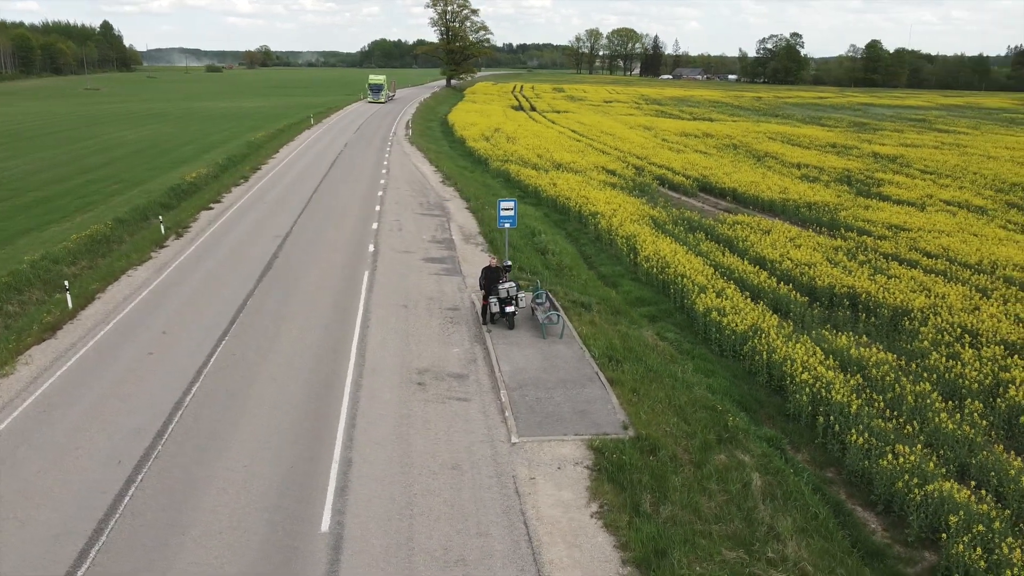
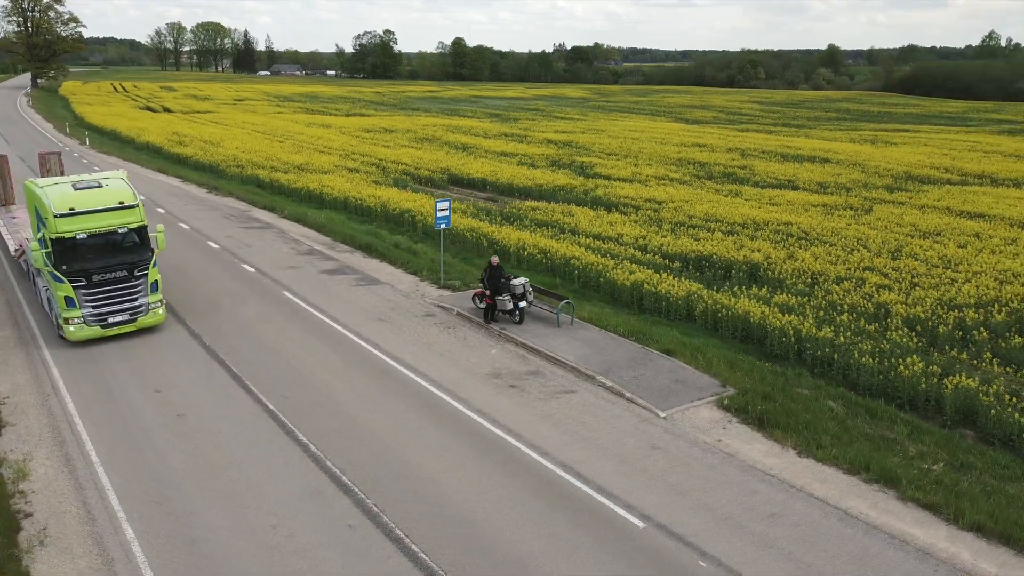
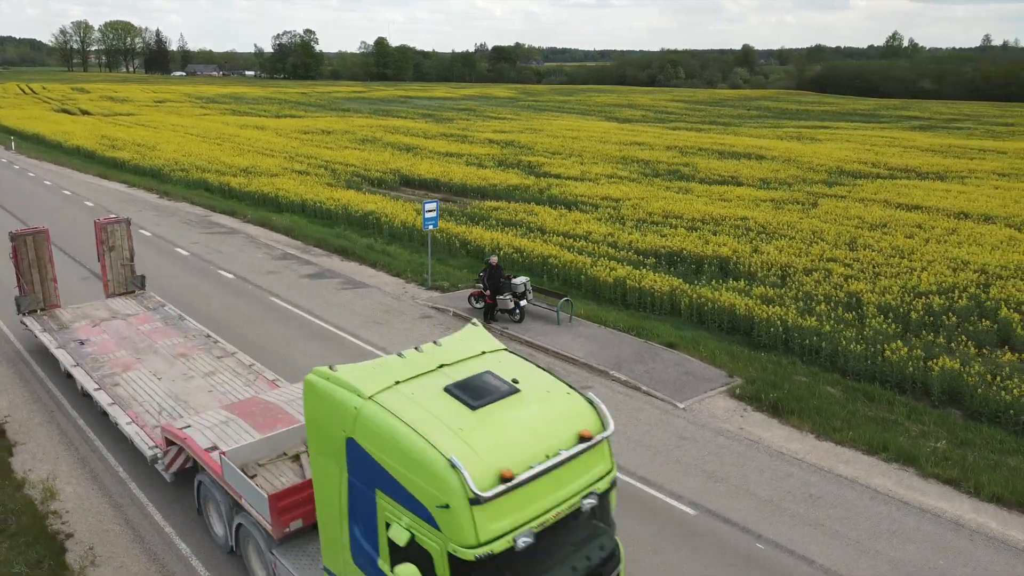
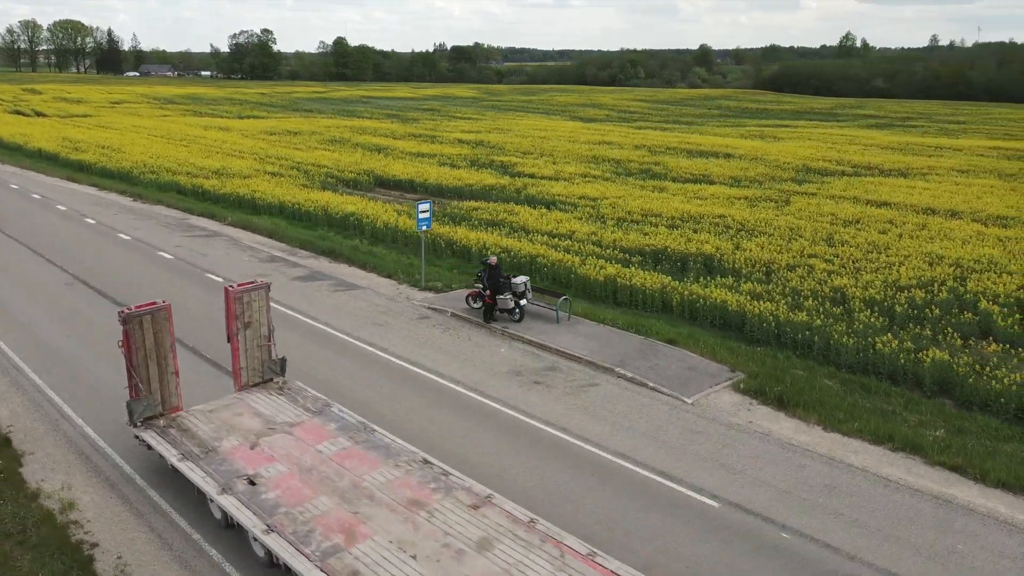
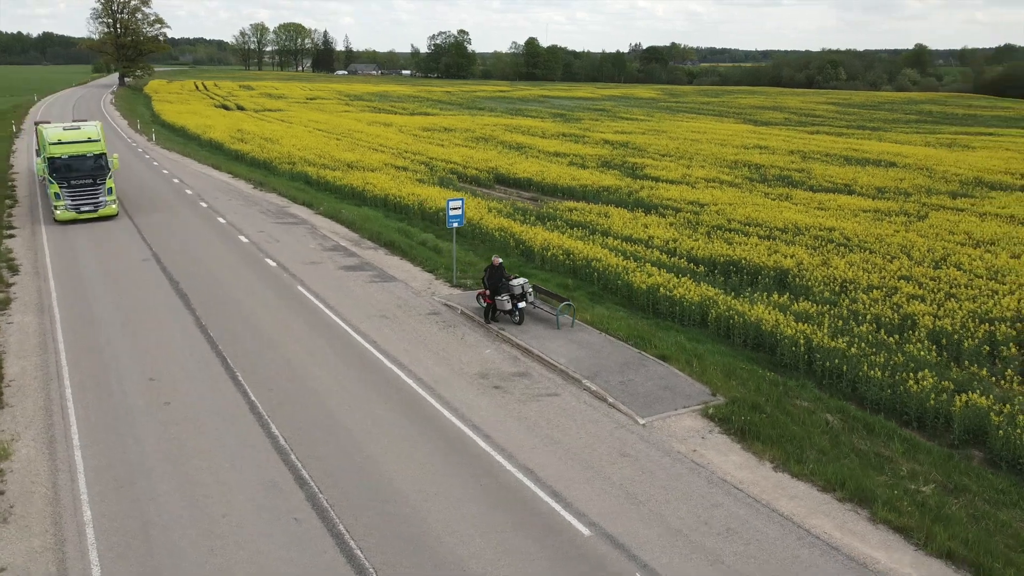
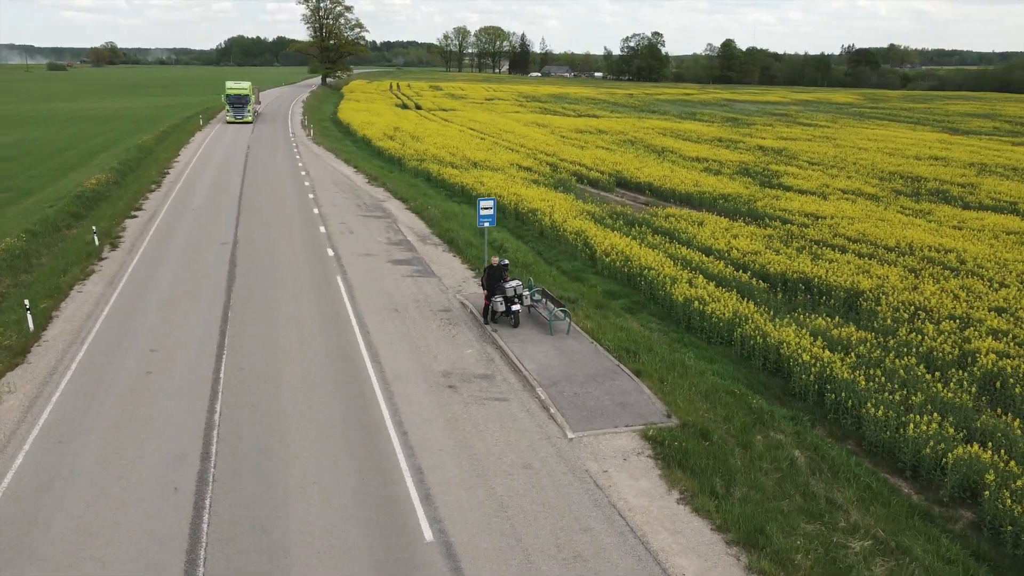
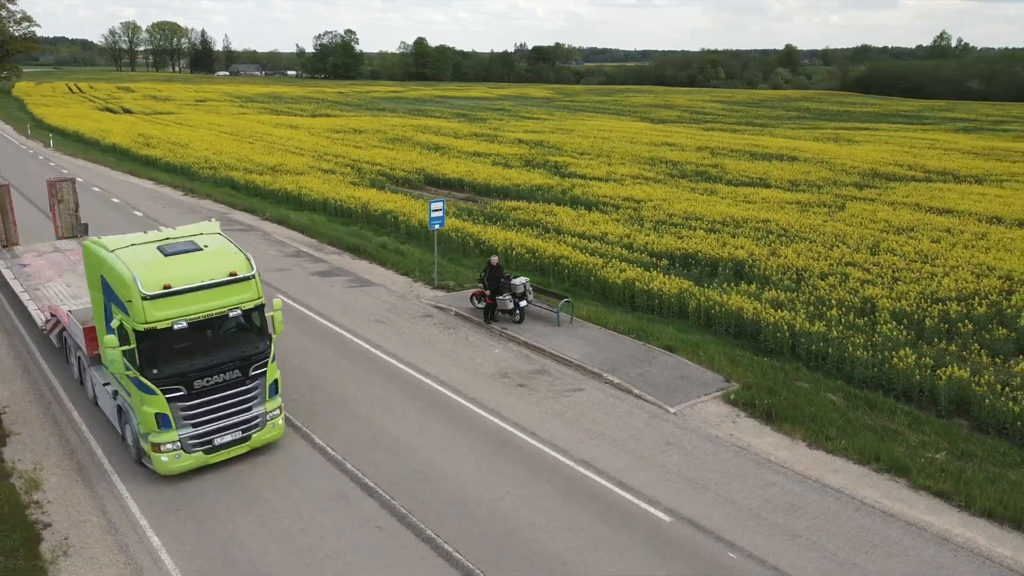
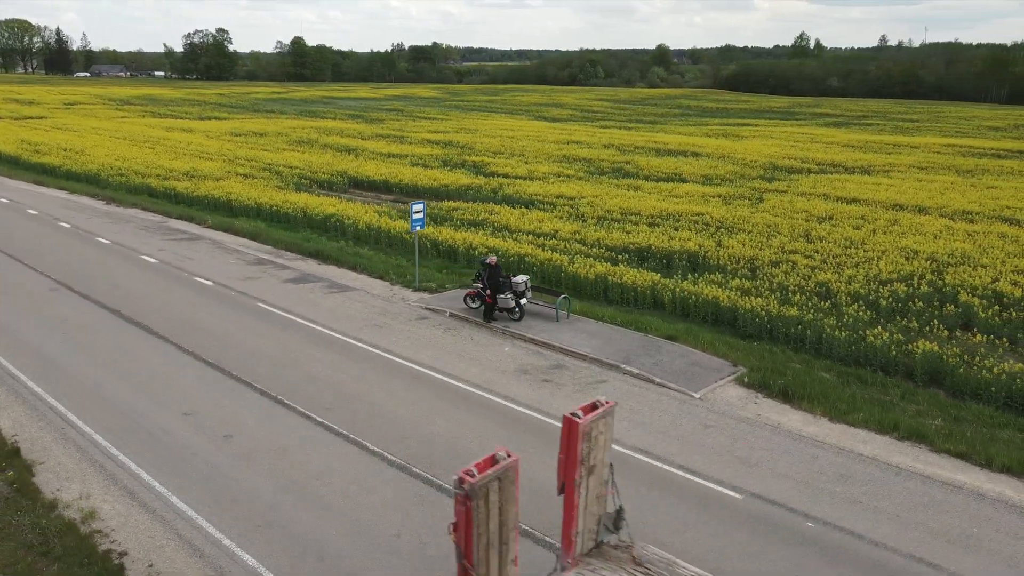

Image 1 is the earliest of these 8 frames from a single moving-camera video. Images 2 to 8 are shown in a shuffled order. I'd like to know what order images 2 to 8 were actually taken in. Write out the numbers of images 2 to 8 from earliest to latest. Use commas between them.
6, 5, 2, 7, 3, 4, 8
